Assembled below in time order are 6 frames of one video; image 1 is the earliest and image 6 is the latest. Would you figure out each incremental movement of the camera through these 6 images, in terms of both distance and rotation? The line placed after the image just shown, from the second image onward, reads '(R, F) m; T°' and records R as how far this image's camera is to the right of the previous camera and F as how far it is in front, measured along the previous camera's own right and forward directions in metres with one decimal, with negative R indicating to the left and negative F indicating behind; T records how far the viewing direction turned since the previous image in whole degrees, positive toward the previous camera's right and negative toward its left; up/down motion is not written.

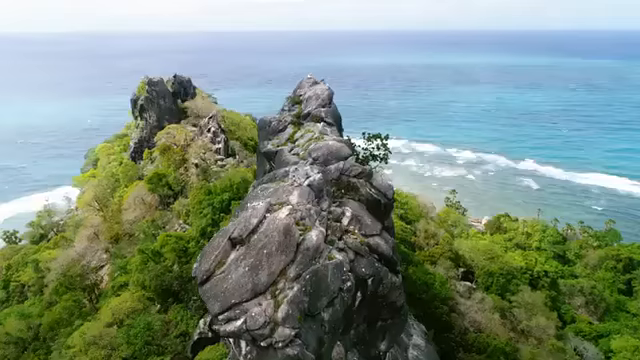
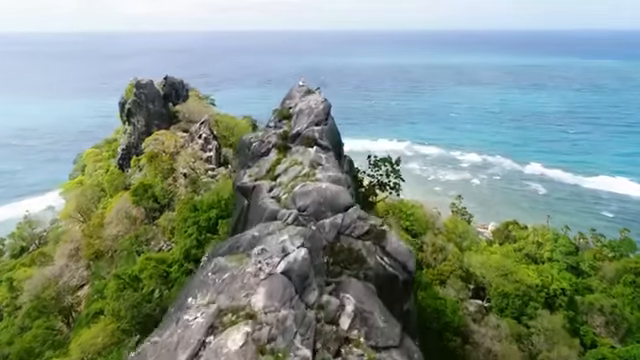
(+0.1, +2.9) m; 0°
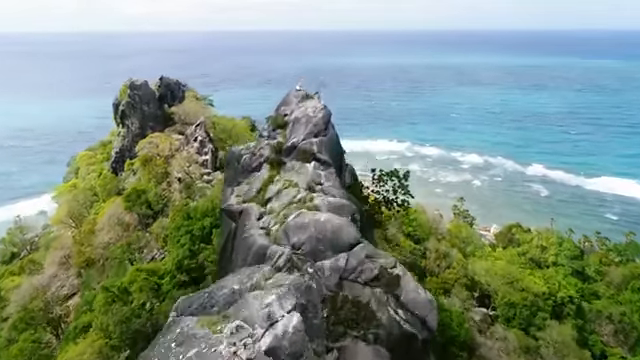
(0.0, +1.2) m; 0°
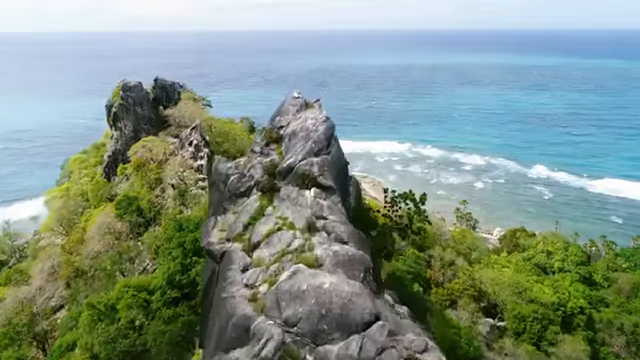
(0.0, +1.4) m; 0°
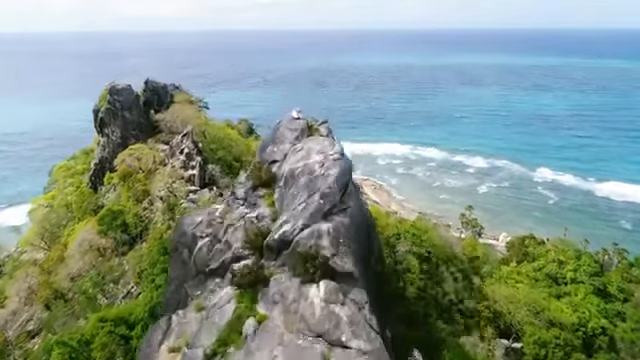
(-0.1, +2.5) m; 0°
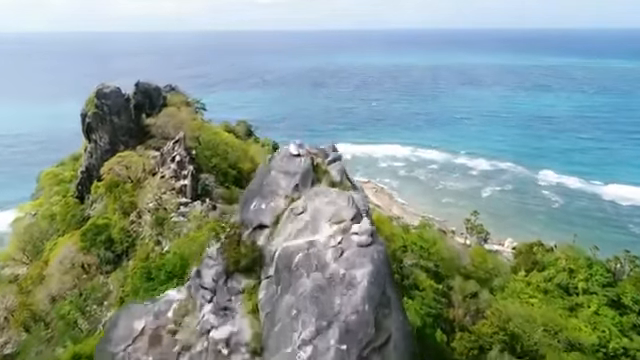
(-0.1, +2.2) m; 0°
